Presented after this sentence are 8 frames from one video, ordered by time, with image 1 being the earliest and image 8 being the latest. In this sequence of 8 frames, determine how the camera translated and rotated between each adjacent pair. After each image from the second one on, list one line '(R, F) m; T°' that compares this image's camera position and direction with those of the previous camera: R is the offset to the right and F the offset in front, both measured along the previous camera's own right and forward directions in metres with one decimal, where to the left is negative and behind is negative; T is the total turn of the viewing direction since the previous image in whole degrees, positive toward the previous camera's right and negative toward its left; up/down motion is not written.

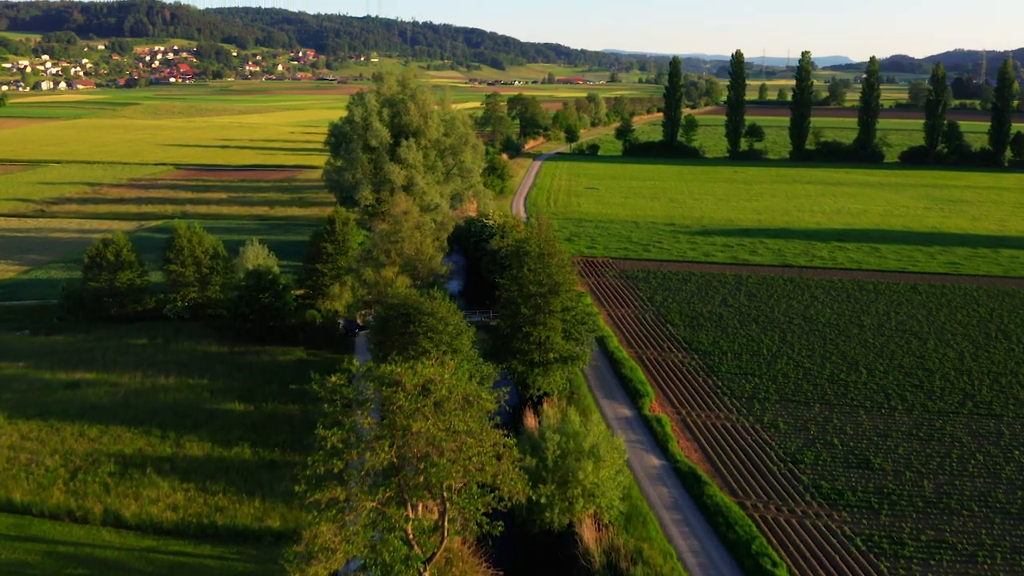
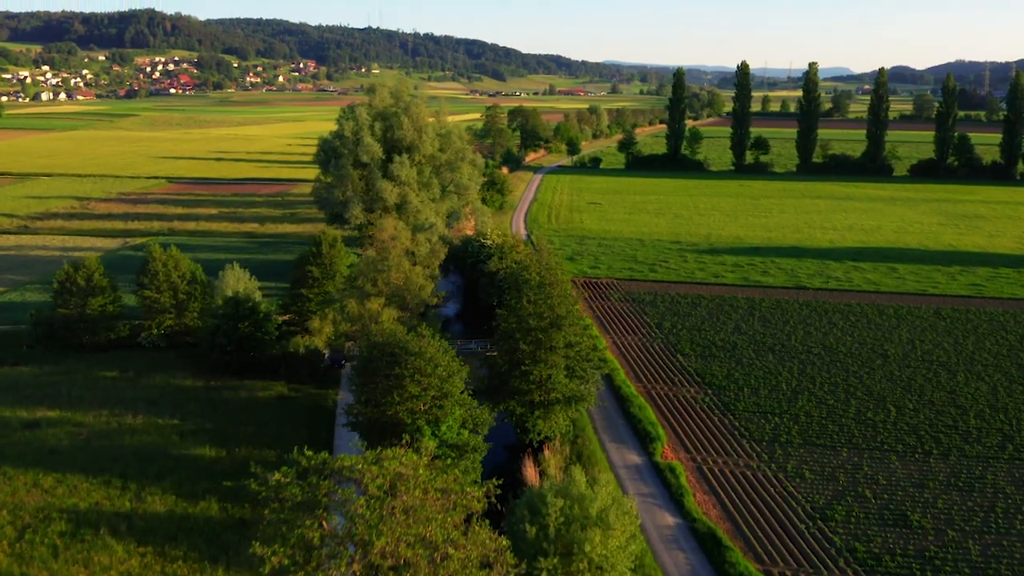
(+0.1, +2.1) m; 0°
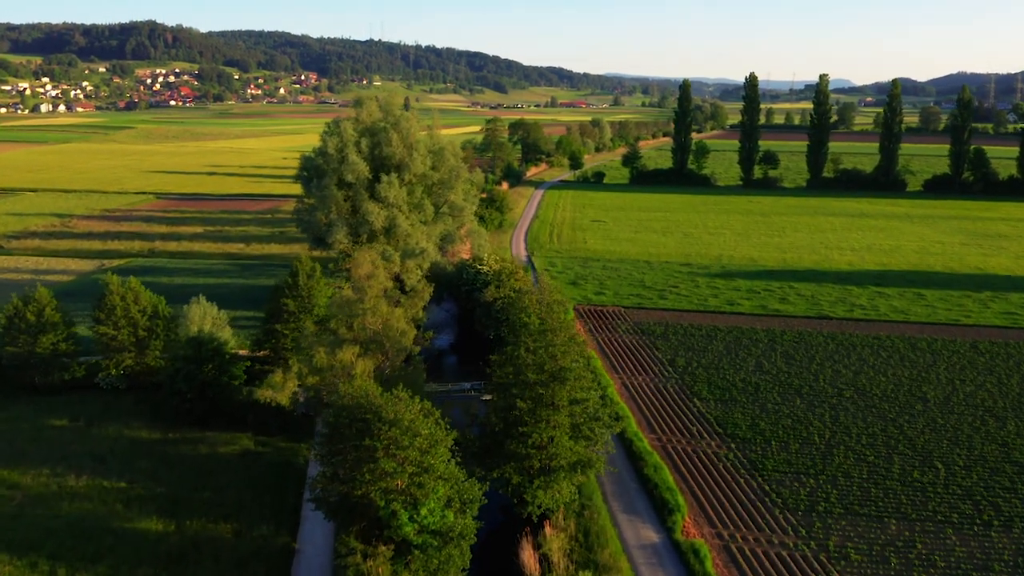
(+0.1, +3.0) m; 0°
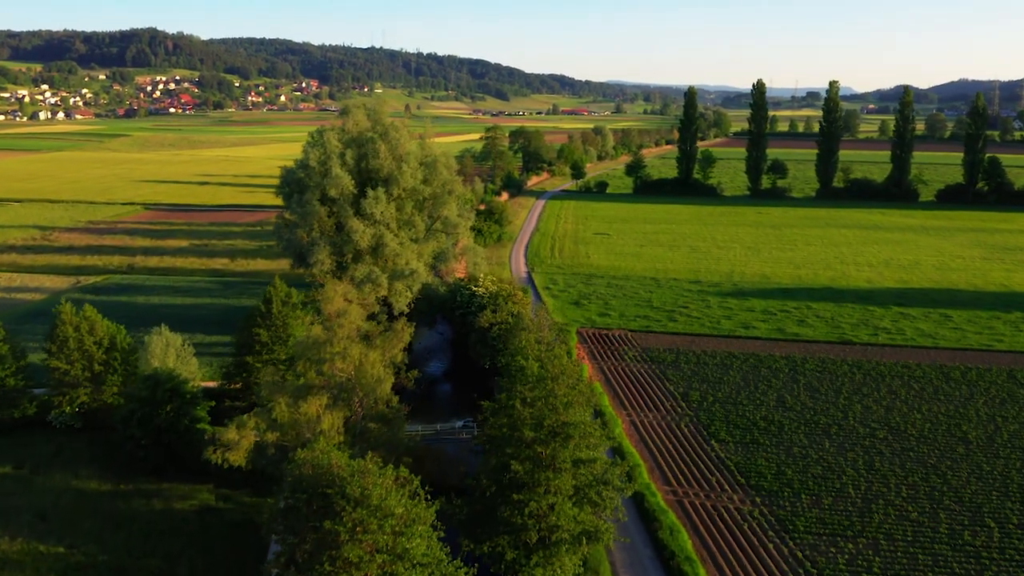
(+0.1, +2.7) m; 0°
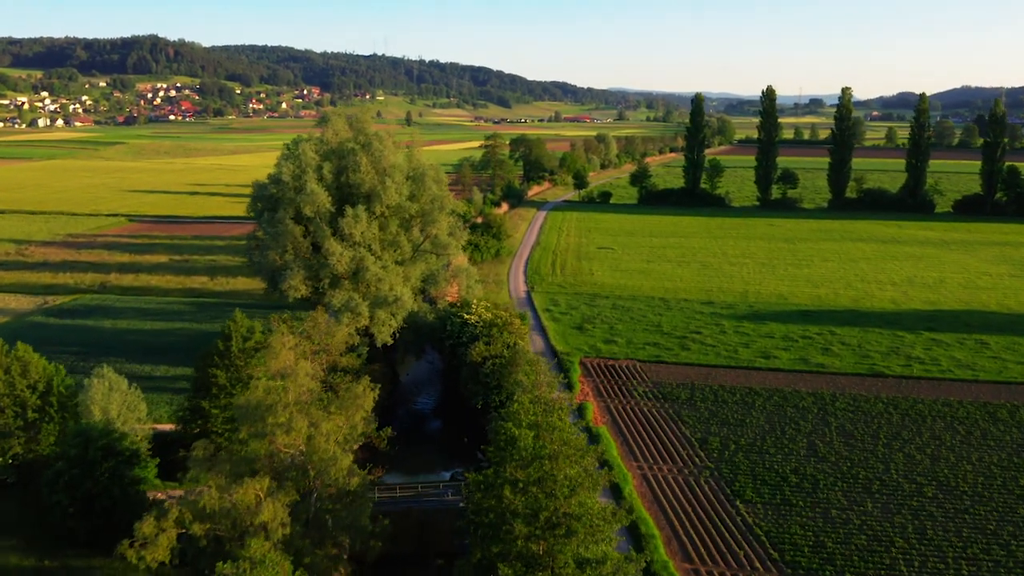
(+0.2, +3.2) m; 0°
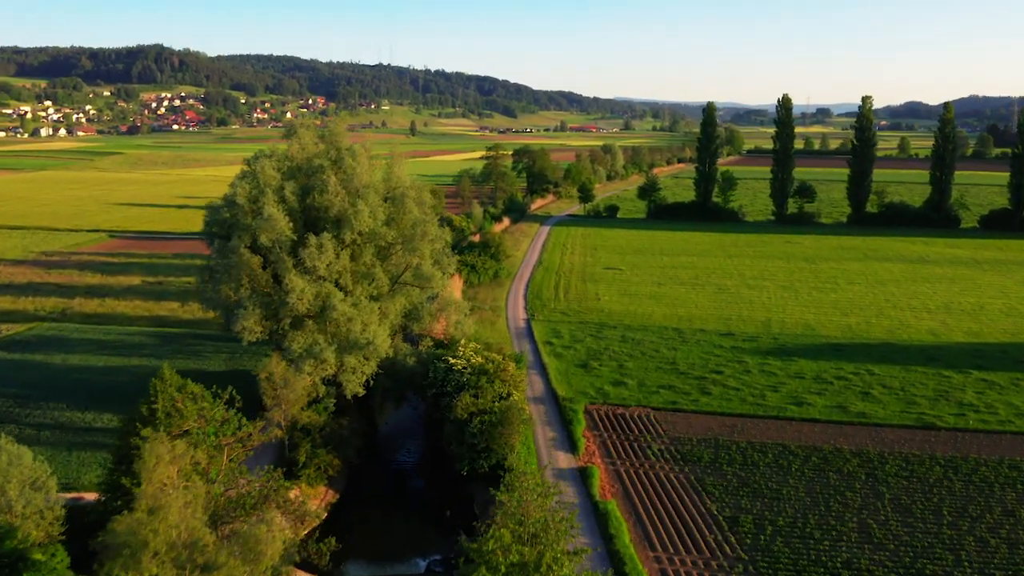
(+0.3, +4.0) m; 0°
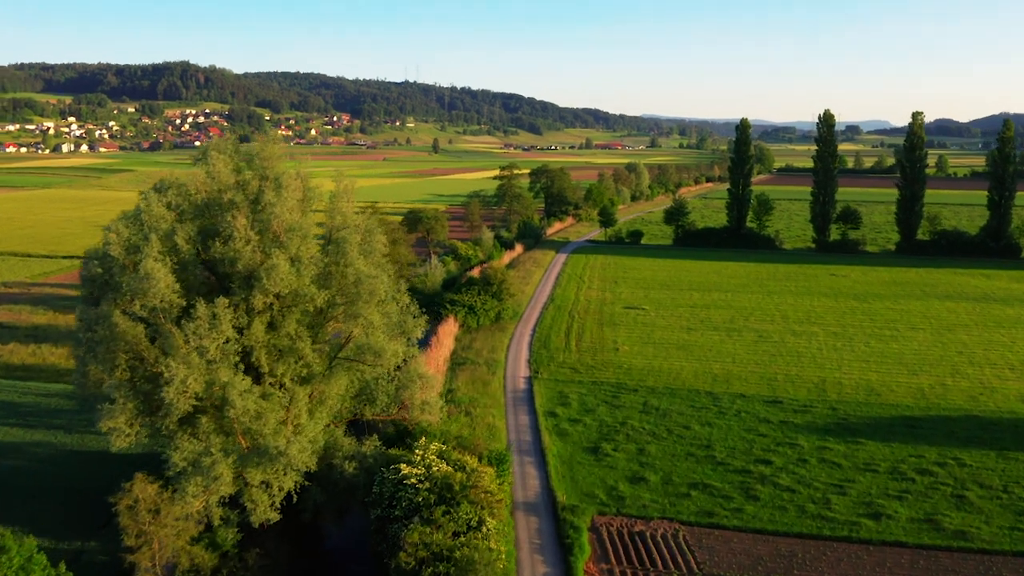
(+0.8, +6.6) m; -1°
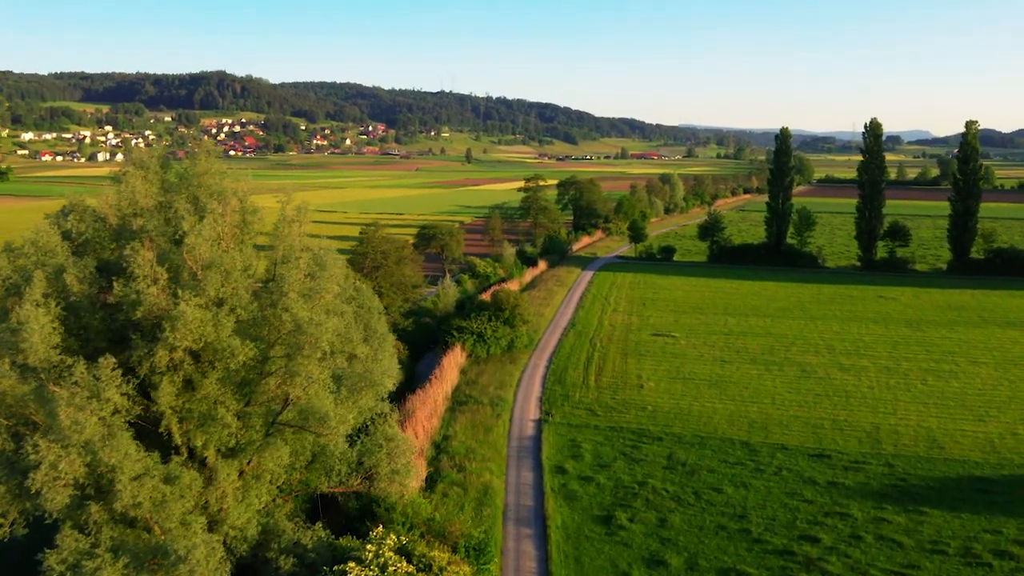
(+0.8, +3.8) m; -2°
